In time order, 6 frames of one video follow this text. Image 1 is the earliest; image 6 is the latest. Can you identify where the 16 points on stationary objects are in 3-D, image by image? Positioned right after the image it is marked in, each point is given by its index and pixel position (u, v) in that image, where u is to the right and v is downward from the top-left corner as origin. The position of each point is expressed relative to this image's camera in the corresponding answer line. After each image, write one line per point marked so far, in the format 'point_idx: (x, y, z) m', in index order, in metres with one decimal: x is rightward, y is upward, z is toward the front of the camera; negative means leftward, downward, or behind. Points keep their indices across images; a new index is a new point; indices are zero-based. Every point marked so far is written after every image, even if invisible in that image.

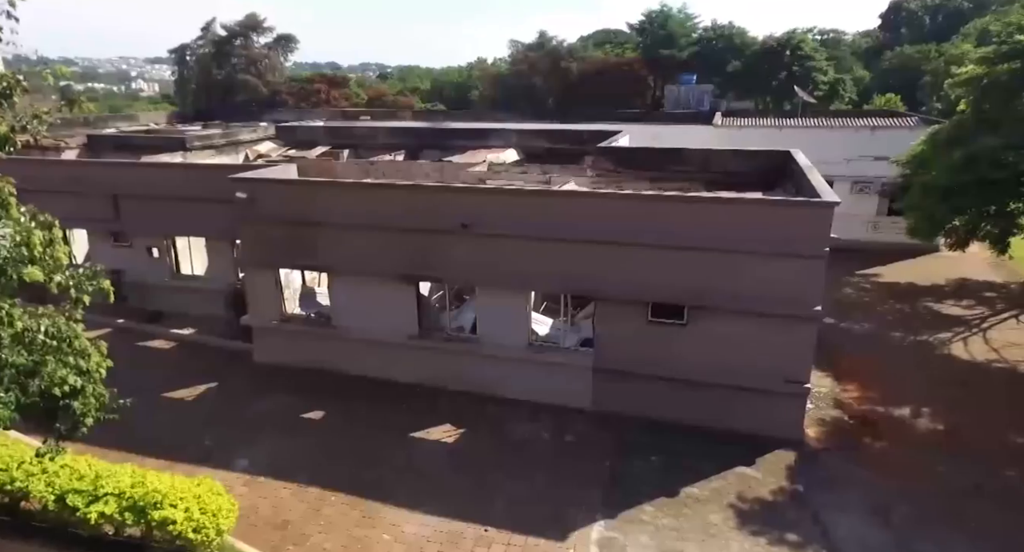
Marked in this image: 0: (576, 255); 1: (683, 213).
0: (+1.0, +0.3, +9.8) m
1: (+2.5, +0.9, +9.1) m
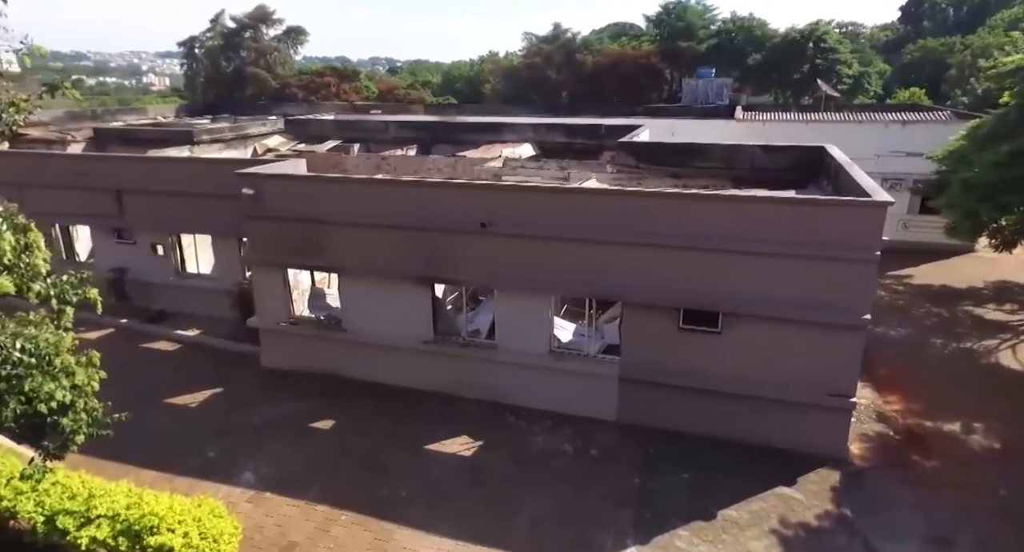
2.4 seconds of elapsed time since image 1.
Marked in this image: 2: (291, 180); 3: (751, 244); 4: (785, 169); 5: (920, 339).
0: (+1.3, +0.3, +9.1) m
1: (+2.8, +0.9, +8.4) m
2: (-3.7, +1.6, +10.5) m
3: (+3.2, +0.4, +8.4) m
4: (+6.0, +2.3, +13.6) m
5: (+8.1, -1.2, +12.4) m
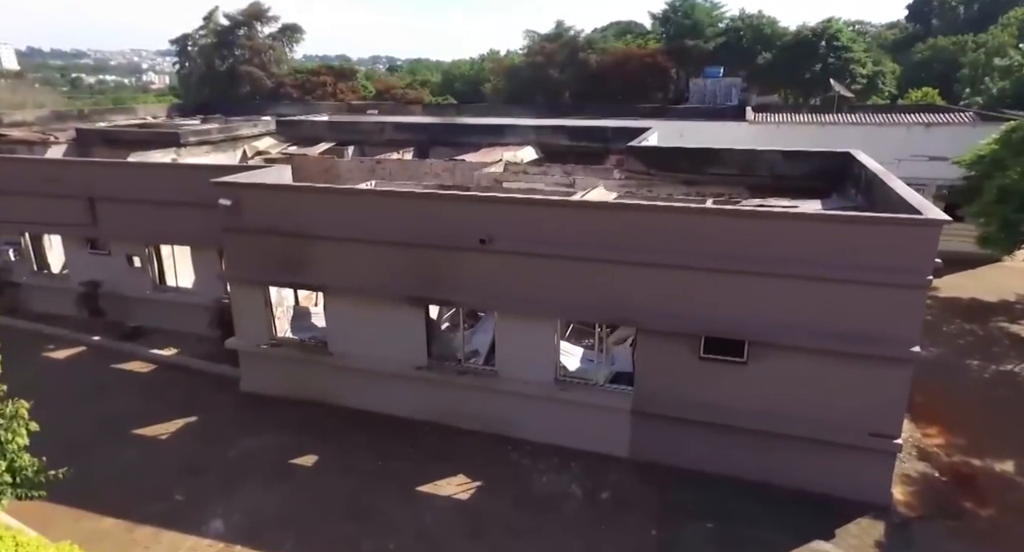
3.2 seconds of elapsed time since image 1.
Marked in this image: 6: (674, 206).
0: (+1.4, 0.0, +8.2) m
1: (+2.8, +0.6, +7.5) m
2: (-3.7, +1.3, +9.6) m
3: (+3.2, +0.1, +7.4) m
4: (+6.0, +2.0, +12.7) m
5: (+8.1, -1.6, +11.4) m
6: (+2.0, +0.9, +7.7) m
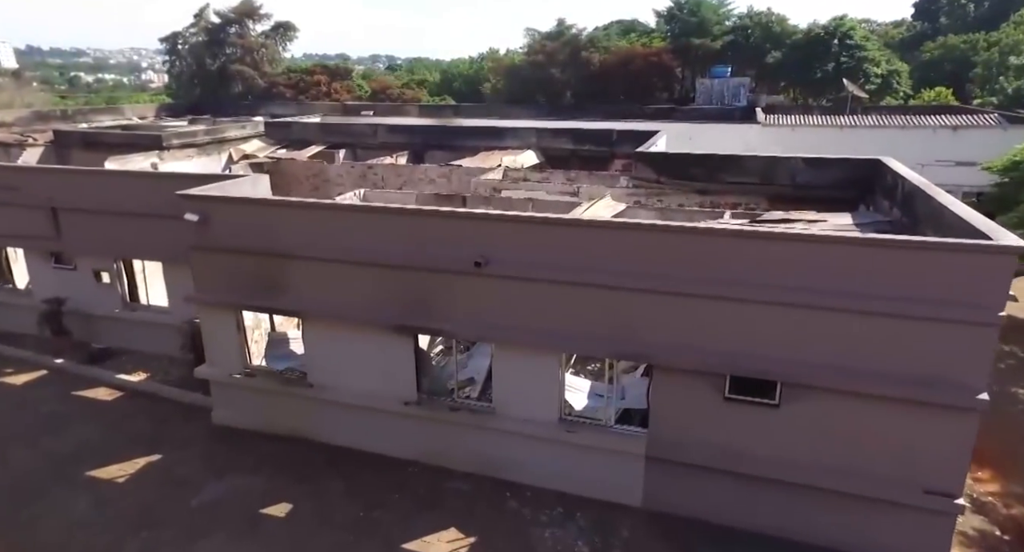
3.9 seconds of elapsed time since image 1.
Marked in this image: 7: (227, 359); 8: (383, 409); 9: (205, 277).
0: (+1.4, -0.4, +7.2) m
1: (+2.8, +0.2, +6.5) m
2: (-3.7, +1.0, +8.6) m
3: (+3.2, -0.2, +6.4) m
4: (+6.0, +1.7, +11.7) m
5: (+8.1, -1.9, +10.4) m
6: (+2.0, +0.5, +6.7) m
7: (-4.3, -1.2, +9.4) m
8: (-1.8, -1.9, +8.7) m
9: (-4.5, 0.0, +9.2) m
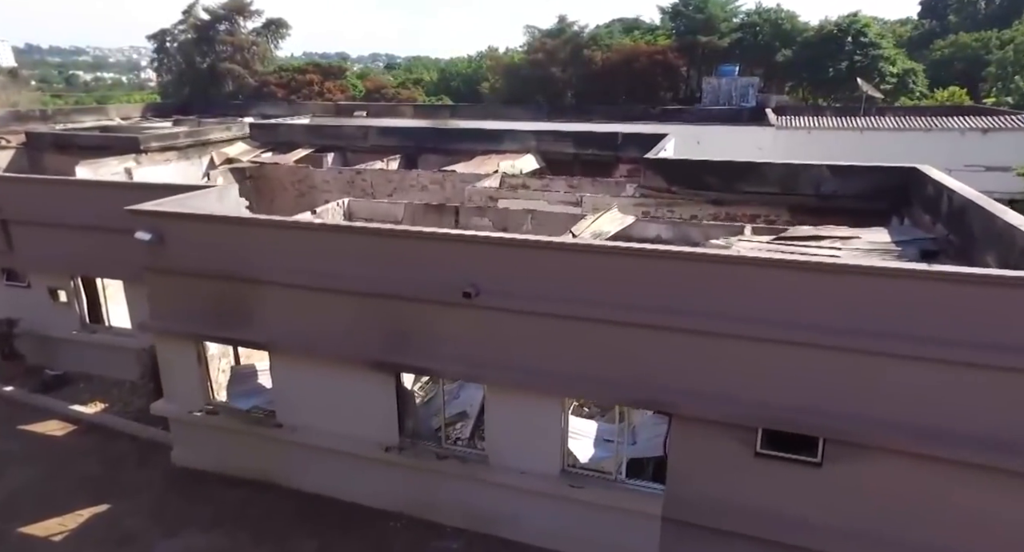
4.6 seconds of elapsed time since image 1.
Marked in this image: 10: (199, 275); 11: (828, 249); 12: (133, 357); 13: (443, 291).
0: (+1.3, -0.7, +6.1) m
1: (+2.8, -0.1, +5.4) m
2: (-3.8, +0.7, +7.5) m
3: (+3.1, -0.6, +5.3) m
4: (+5.9, +1.3, +10.6) m
5: (+8.1, -2.2, +9.4) m
6: (+1.9, +0.2, +5.6) m
7: (-4.4, -1.6, +8.3) m
8: (-1.9, -2.2, +7.7) m
9: (-4.6, -0.4, +8.1) m
10: (-3.9, 0.0, +7.8) m
11: (+4.2, +0.4, +8.2) m
12: (-6.4, -1.4, +10.4) m
13: (-0.8, -0.2, +6.7) m
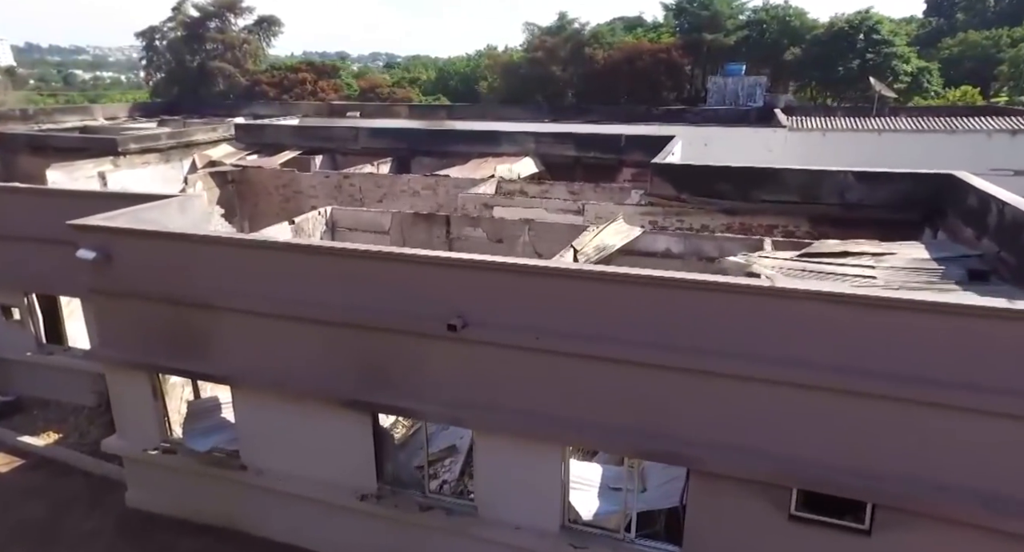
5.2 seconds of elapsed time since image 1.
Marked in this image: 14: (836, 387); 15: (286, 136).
0: (+1.2, -1.0, +5.2) m
1: (+2.7, -0.4, +4.5) m
2: (-3.8, +0.4, +6.6) m
3: (+3.1, -0.8, +4.4) m
4: (+5.9, +1.1, +9.7) m
5: (+8.0, -2.5, +8.5) m
6: (+1.9, -0.1, +4.7) m
7: (-4.4, -1.8, +7.4) m
8: (-1.9, -2.5, +6.7) m
9: (-4.7, -0.6, +7.2) m
10: (-4.0, -0.3, +6.8) m
11: (+4.1, +0.1, +7.3) m
12: (-6.4, -1.6, +9.5) m
13: (-0.8, -0.4, +5.8) m
14: (+2.5, -0.8, +4.7) m
15: (-6.5, +4.0, +18.0) m
